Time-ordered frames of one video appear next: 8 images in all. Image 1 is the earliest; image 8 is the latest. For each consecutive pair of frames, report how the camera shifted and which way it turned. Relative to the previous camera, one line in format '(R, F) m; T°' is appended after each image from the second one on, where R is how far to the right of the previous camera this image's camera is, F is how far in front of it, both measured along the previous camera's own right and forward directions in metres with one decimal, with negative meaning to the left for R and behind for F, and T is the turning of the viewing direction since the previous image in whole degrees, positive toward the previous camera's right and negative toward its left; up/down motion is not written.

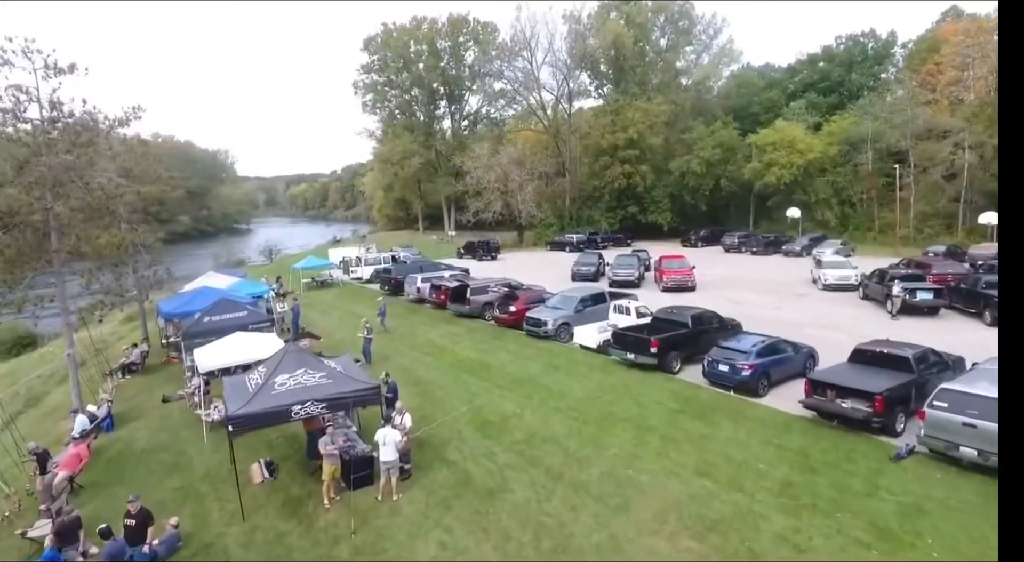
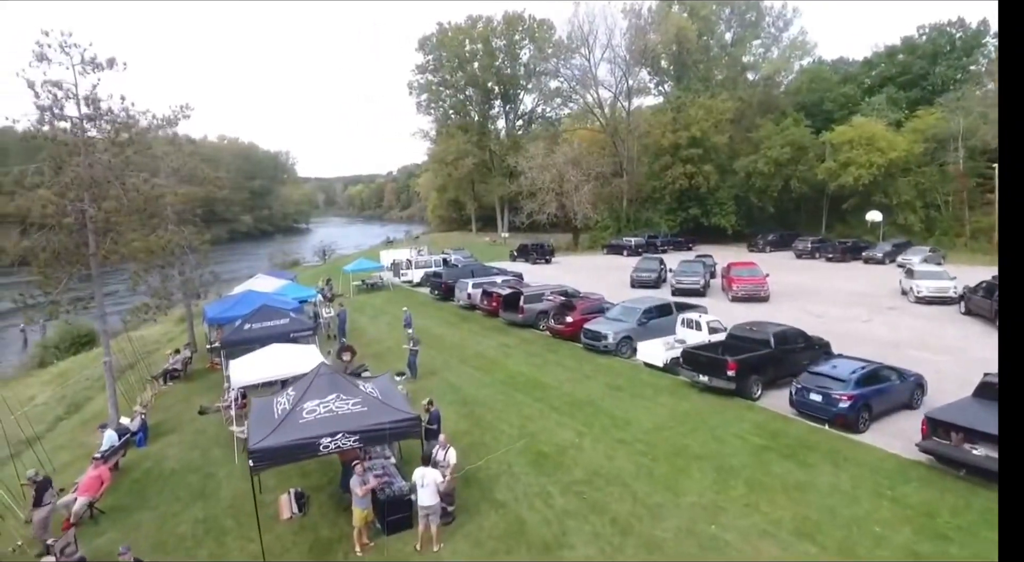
(-0.2, +1.4) m; -5°
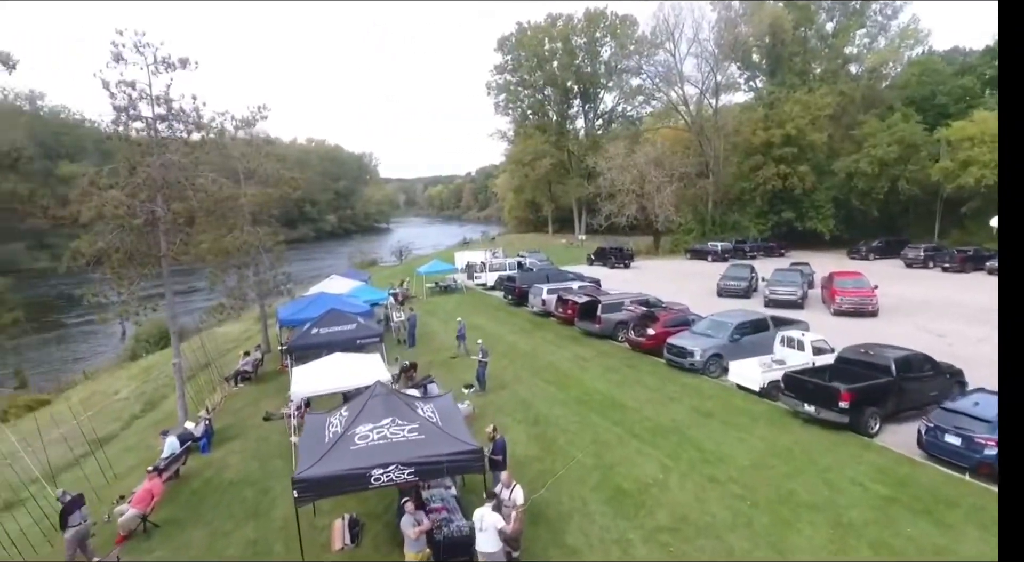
(0.0, +1.1) m; -7°
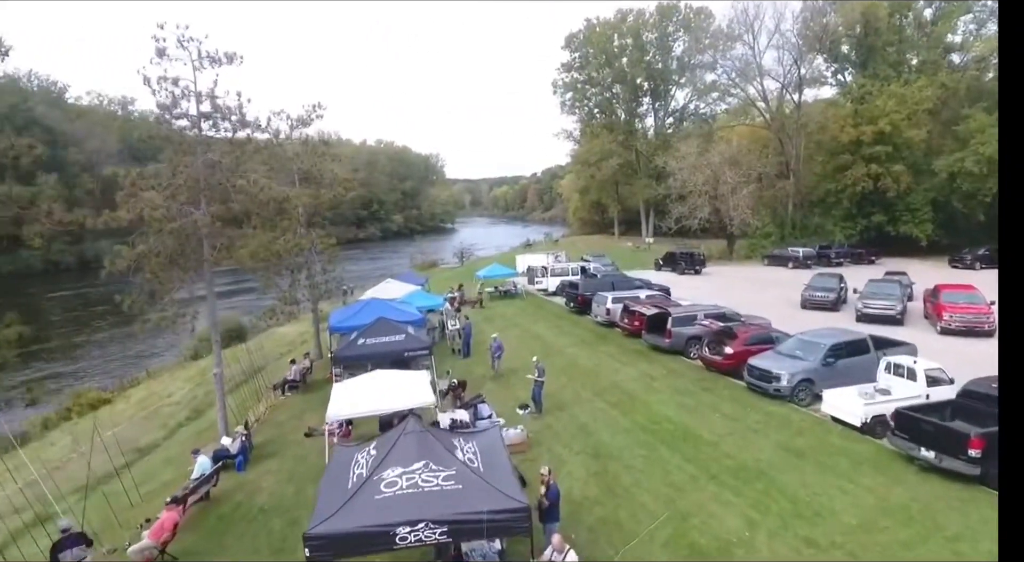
(+0.1, +1.3) m; -6°
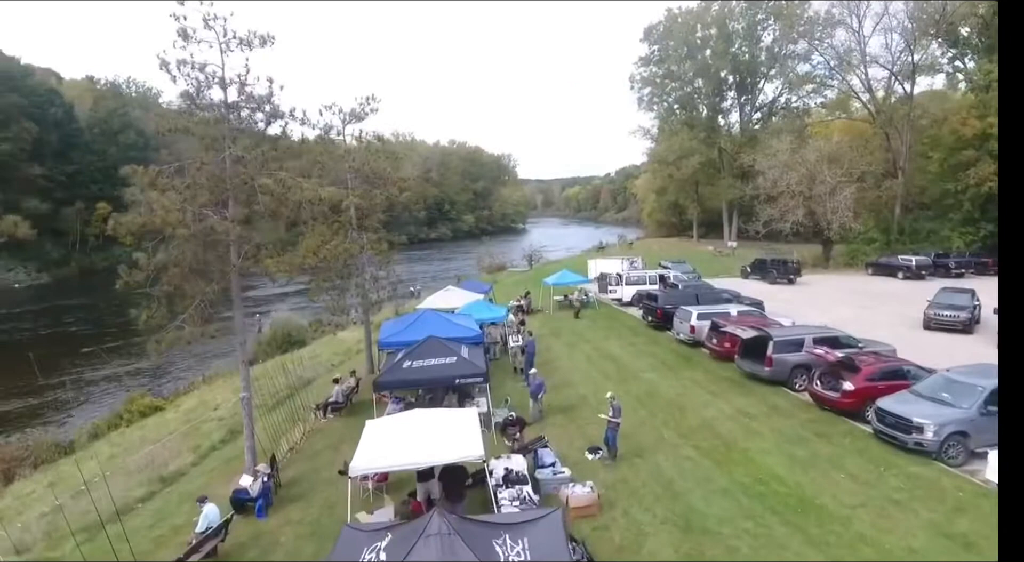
(0.0, +2.1) m; -7°
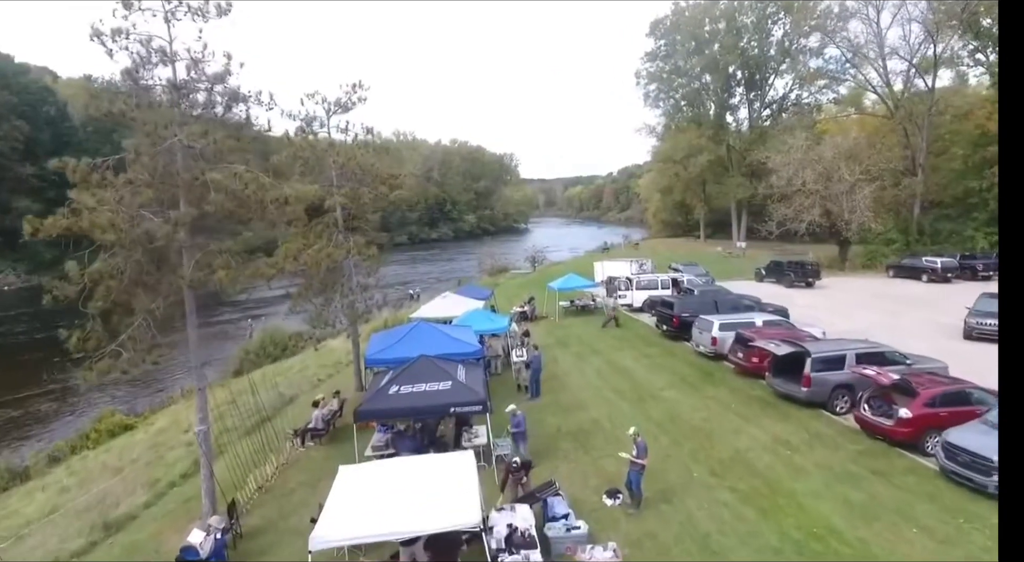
(0.0, +1.6) m; 0°
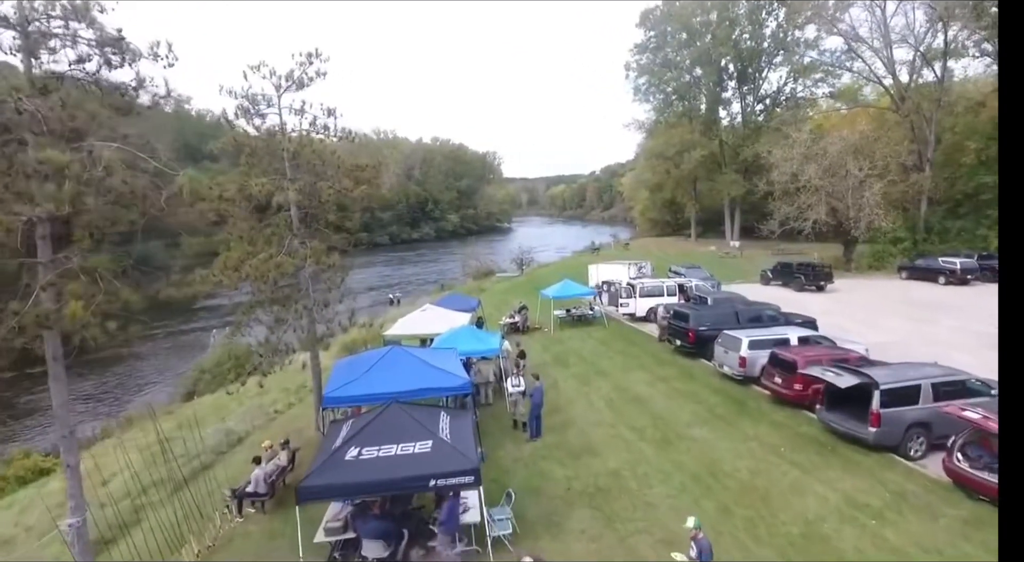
(-0.2, +2.6) m; +2°
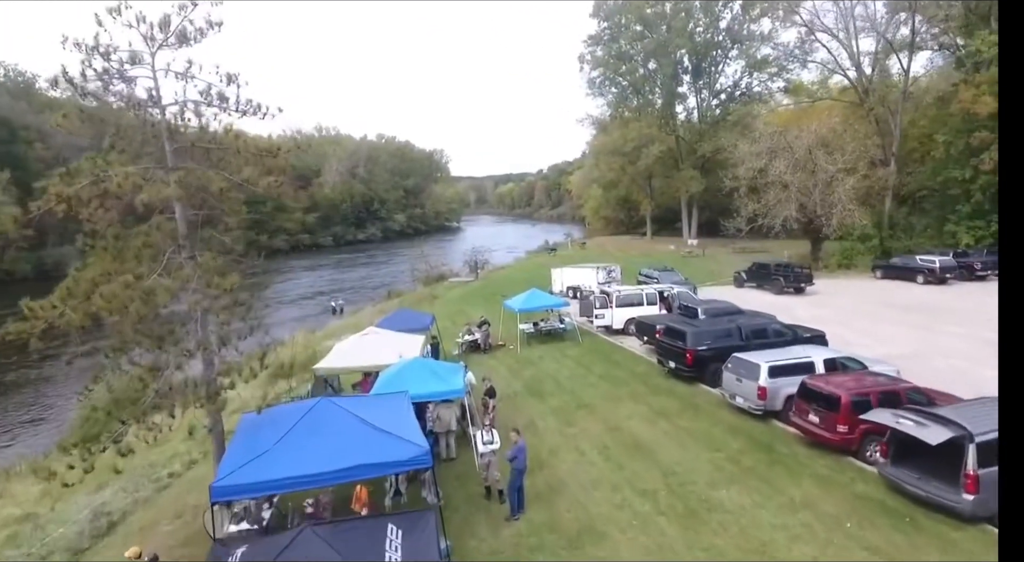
(-0.3, +3.0) m; +5°
